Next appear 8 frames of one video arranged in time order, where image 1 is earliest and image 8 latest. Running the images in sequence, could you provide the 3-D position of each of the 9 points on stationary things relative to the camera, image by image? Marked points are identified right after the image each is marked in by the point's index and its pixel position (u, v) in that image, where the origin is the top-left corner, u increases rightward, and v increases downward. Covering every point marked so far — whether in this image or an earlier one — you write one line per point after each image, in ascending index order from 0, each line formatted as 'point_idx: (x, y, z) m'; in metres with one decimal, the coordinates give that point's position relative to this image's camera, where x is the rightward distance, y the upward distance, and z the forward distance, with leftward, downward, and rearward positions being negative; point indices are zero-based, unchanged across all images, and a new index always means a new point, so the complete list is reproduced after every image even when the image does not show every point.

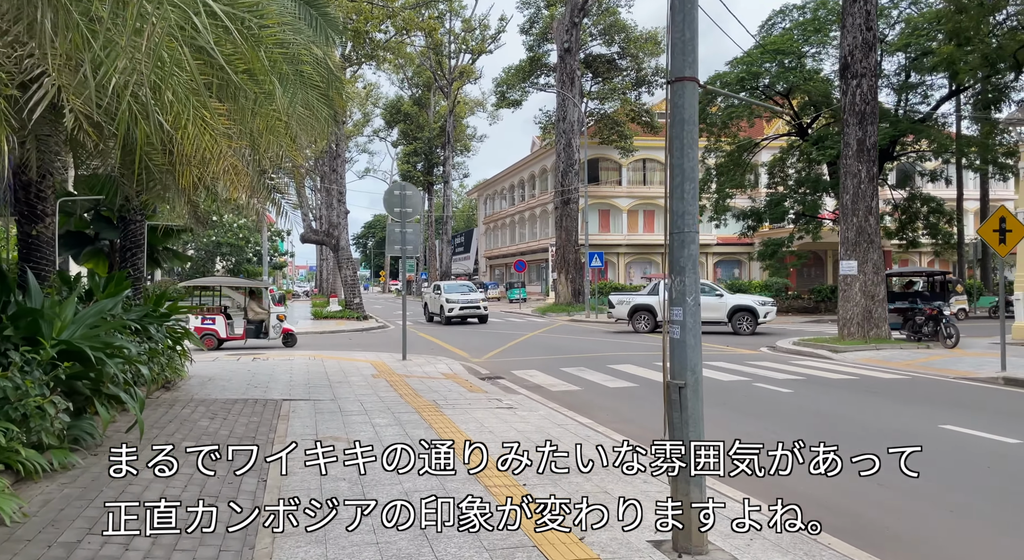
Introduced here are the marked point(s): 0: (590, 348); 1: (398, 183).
0: (+2.0, -1.8, +18.3) m
1: (-2.5, +2.2, +15.9) m
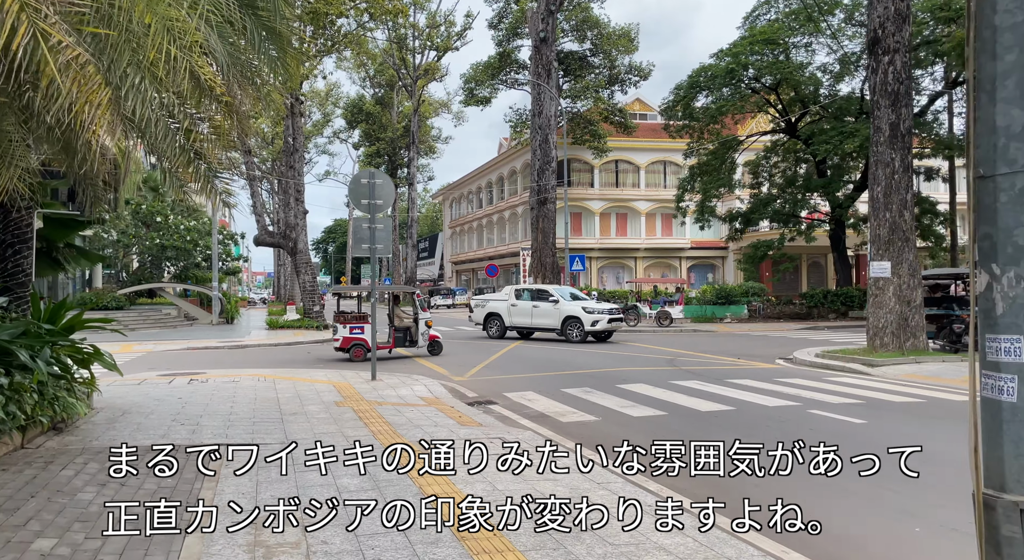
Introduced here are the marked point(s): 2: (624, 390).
0: (+1.6, -1.9, +16.0) m
1: (-2.8, +2.1, +13.5) m
2: (+1.9, -1.9, +11.9) m
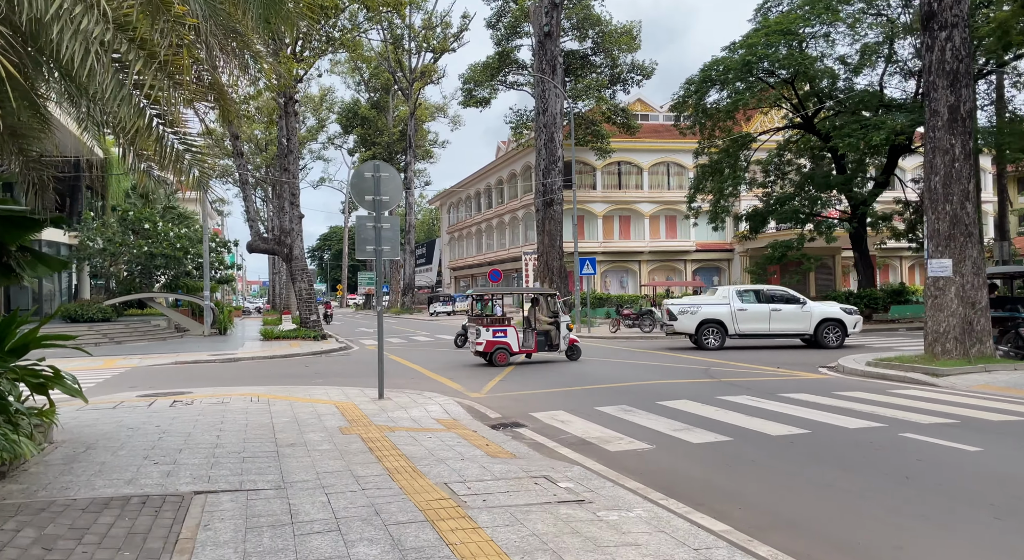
0: (+2.0, -1.9, +14.6) m
1: (-2.4, +2.0, +12.0) m
2: (+2.3, -1.9, +10.4) m
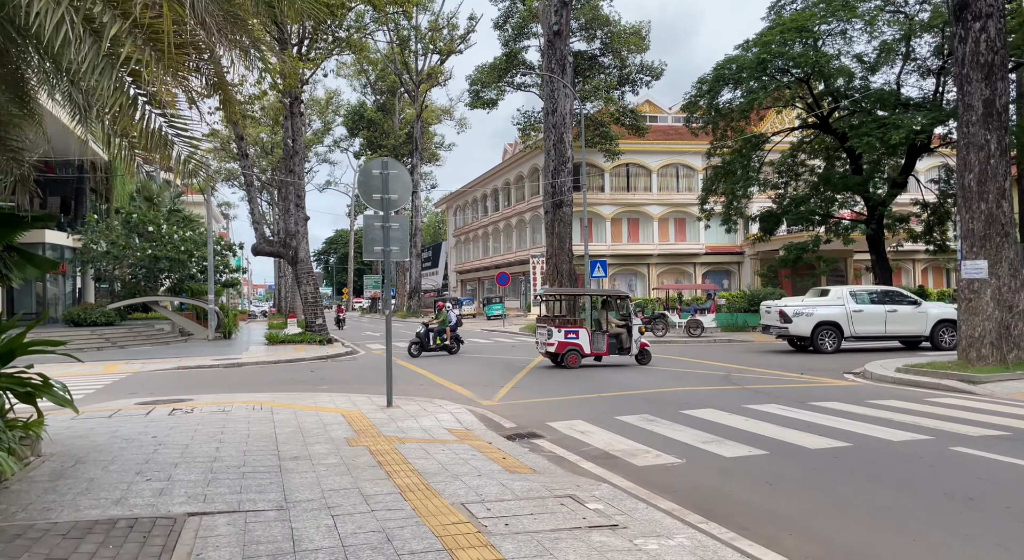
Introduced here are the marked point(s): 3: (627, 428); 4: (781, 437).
0: (+2.3, -2.0, +14.0) m
1: (-2.2, +2.0, +11.5) m
2: (+2.5, -1.9, +9.9) m
3: (+1.5, -2.0, +9.5) m
4: (+3.2, -1.8, +8.3) m
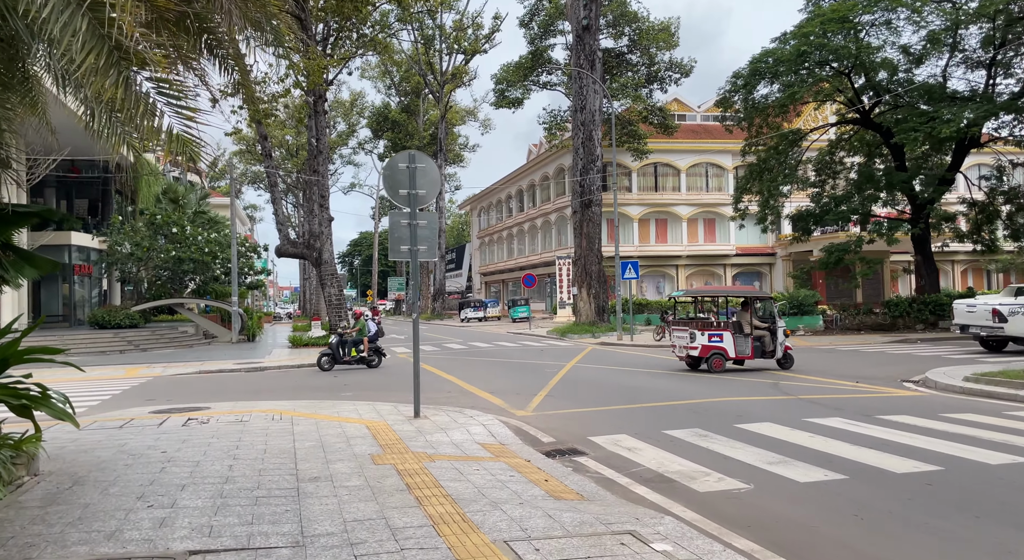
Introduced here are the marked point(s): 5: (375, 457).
0: (+2.9, -2.0, +13.1) m
1: (-1.6, +1.9, +10.8) m
2: (+3.0, -1.9, +9.0) m
3: (+2.0, -2.0, +8.6) m
4: (+3.6, -1.8, +7.4) m
5: (-1.5, -2.0, +7.9) m
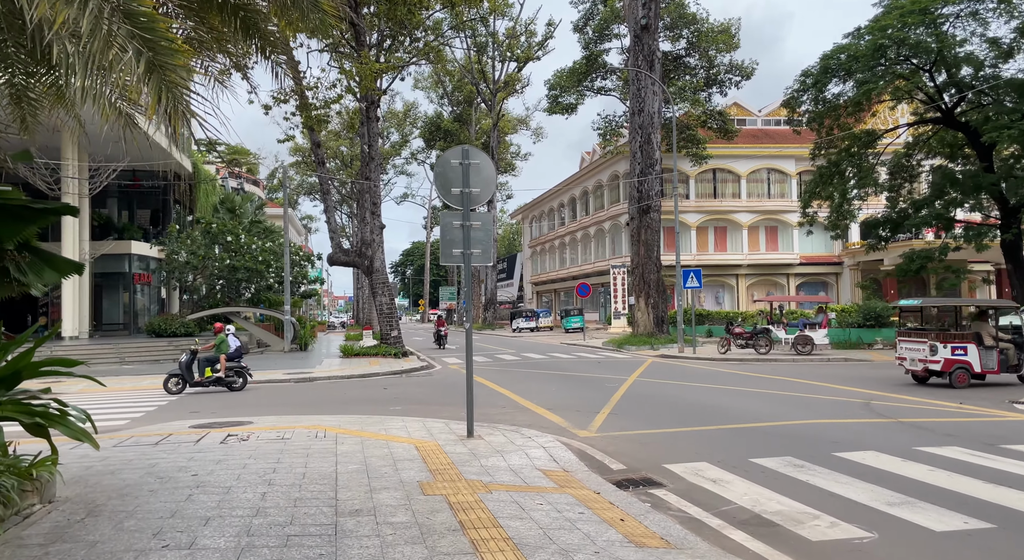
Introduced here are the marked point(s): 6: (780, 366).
0: (+3.9, -2.2, +11.9) m
1: (-0.8, +1.8, +9.9) m
2: (+3.7, -2.0, +7.7) m
3: (+2.7, -2.1, +7.5) m
4: (+4.2, -1.9, +6.2) m
5: (-0.9, -2.0, +7.0) m
6: (+7.4, -2.4, +19.9) m
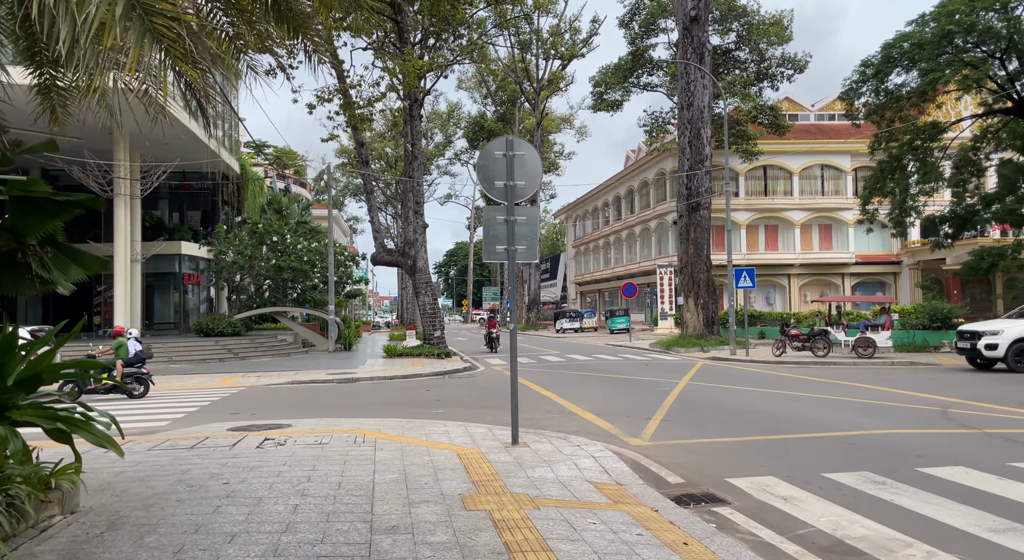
0: (+4.6, -2.1, +11.1) m
1: (-0.1, +1.9, +9.4) m
2: (+4.2, -2.0, +6.9) m
3: (+3.2, -2.0, +6.7) m
4: (+4.6, -1.9, +5.3) m
5: (-0.4, -2.0, +6.5) m
6: (+8.6, -2.4, +18.9) m
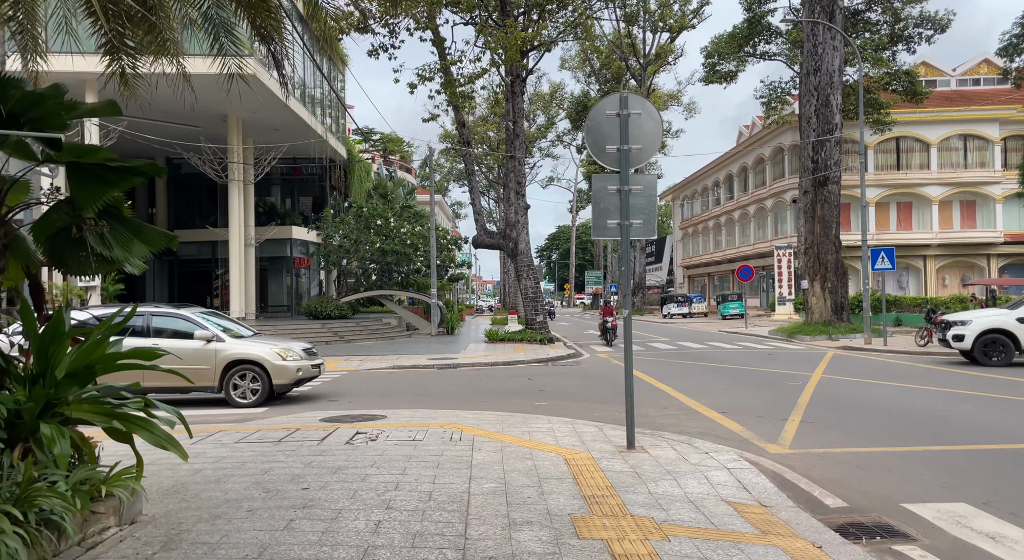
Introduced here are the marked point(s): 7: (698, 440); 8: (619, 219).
0: (+6.1, -1.9, +9.2) m
1: (+1.2, +2.1, +8.2) m
2: (+5.1, -1.8, +5.2) m
3: (+4.1, -1.9, +5.1) m
4: (+5.3, -1.7, +3.5) m
5: (+0.5, -1.8, +5.4) m
6: (+11.2, -2.0, +16.4) m
7: (+2.2, -1.9, +8.4) m
8: (+1.2, +0.7, +8.1) m
